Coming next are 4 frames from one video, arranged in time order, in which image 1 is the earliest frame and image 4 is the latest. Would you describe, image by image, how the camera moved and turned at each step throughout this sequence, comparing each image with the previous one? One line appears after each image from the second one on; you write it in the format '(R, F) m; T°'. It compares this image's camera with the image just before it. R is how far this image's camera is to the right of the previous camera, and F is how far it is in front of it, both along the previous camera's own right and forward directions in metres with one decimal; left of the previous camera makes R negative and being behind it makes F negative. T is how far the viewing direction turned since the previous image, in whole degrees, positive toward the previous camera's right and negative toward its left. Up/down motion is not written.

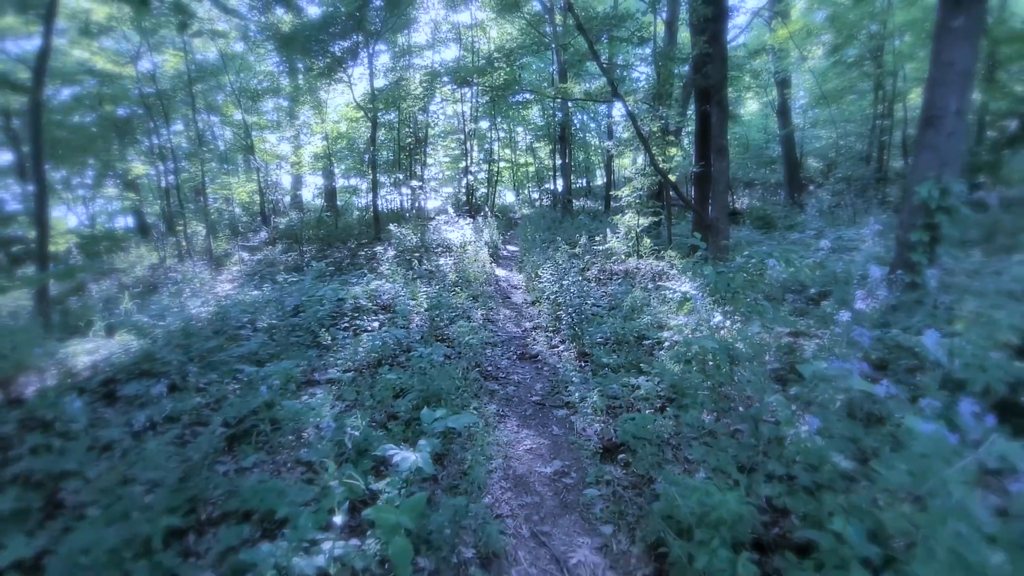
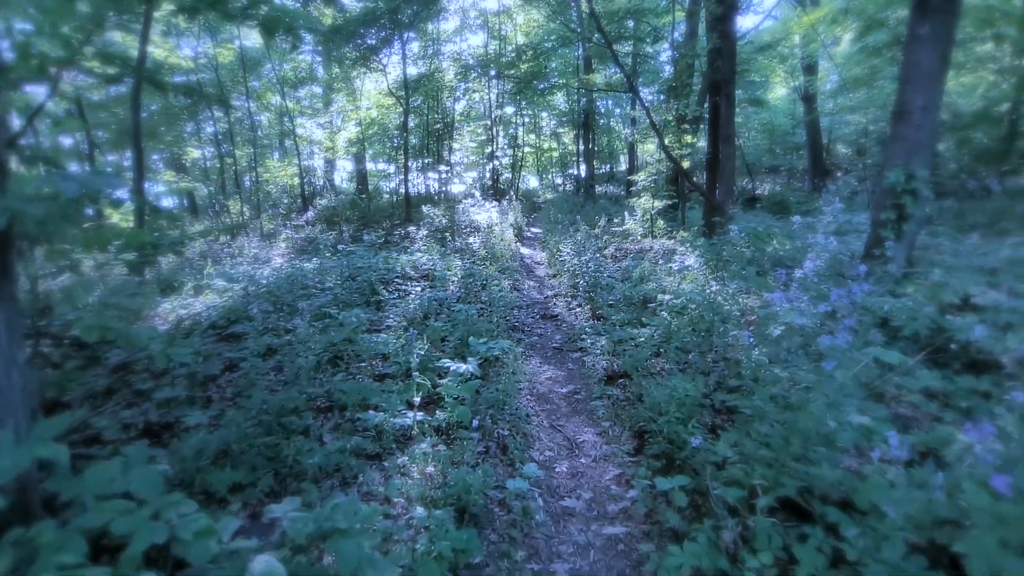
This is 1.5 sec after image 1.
(0.0, -1.2) m; -3°
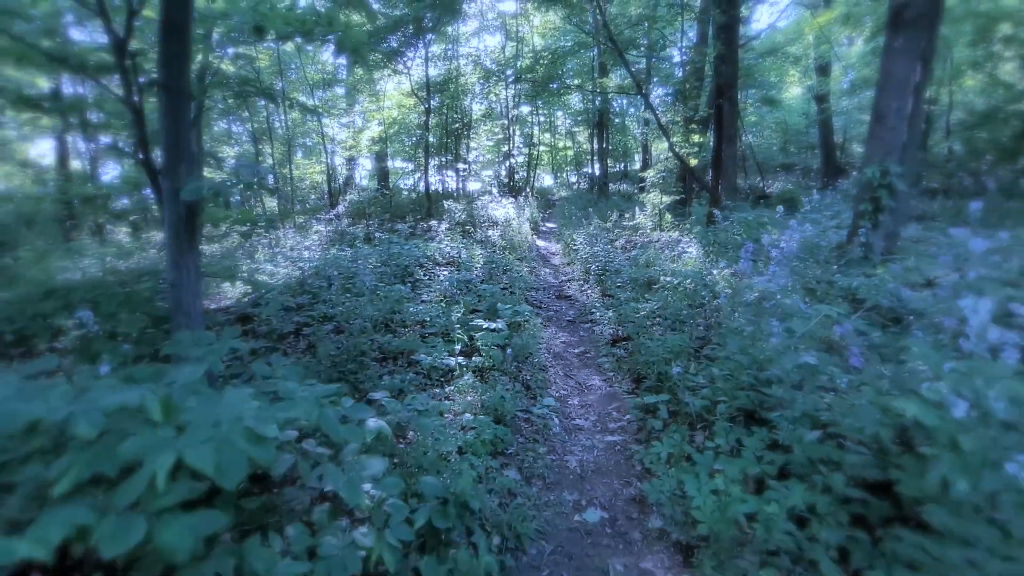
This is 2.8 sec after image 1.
(-0.1, -1.0) m; -2°
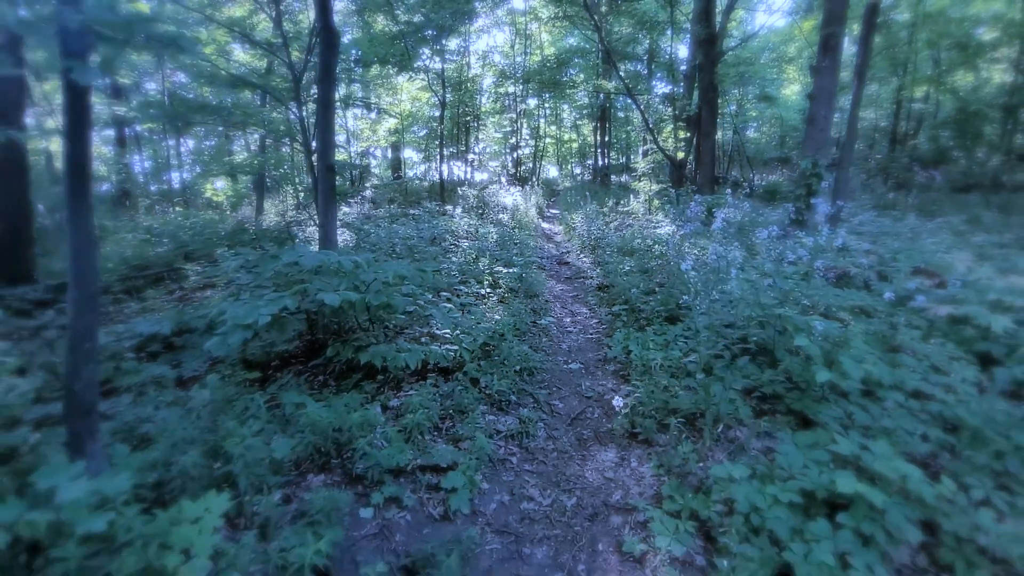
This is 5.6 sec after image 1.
(-0.1, -2.1) m; 0°
